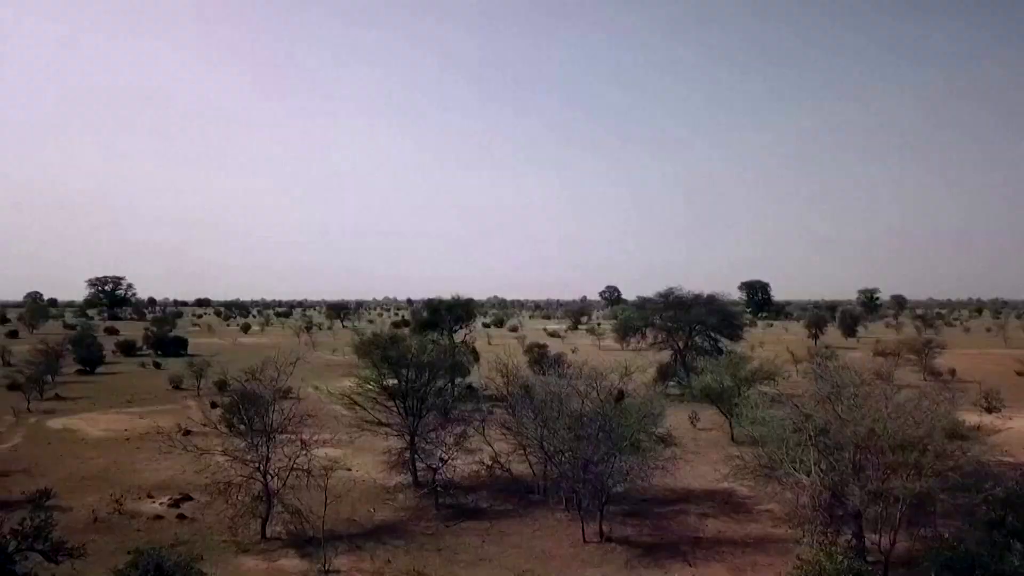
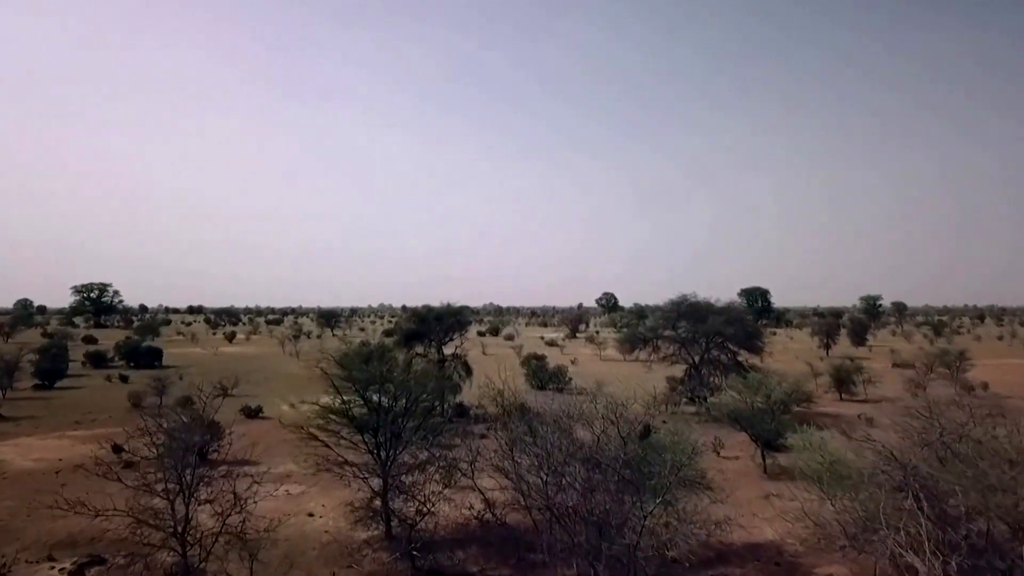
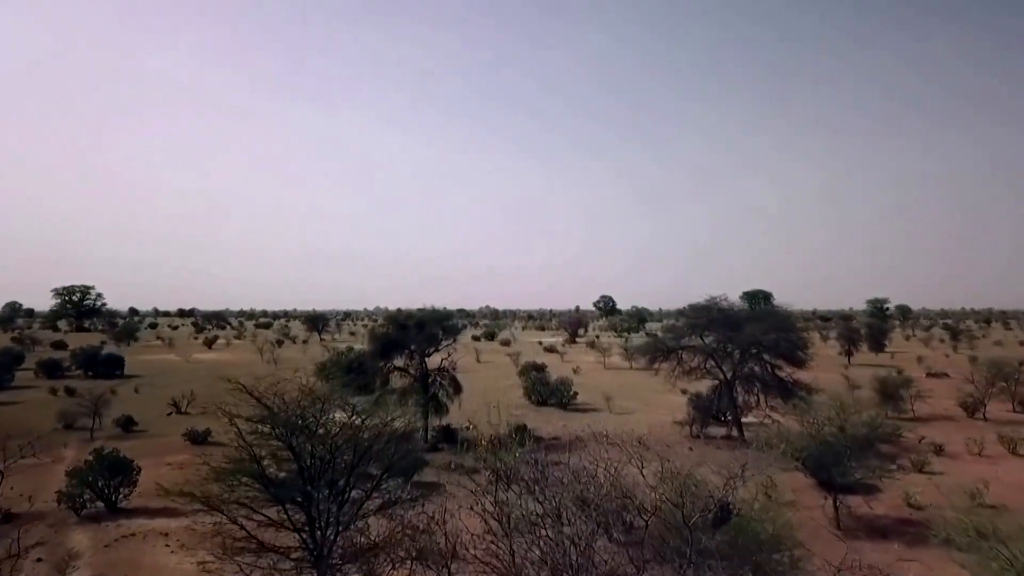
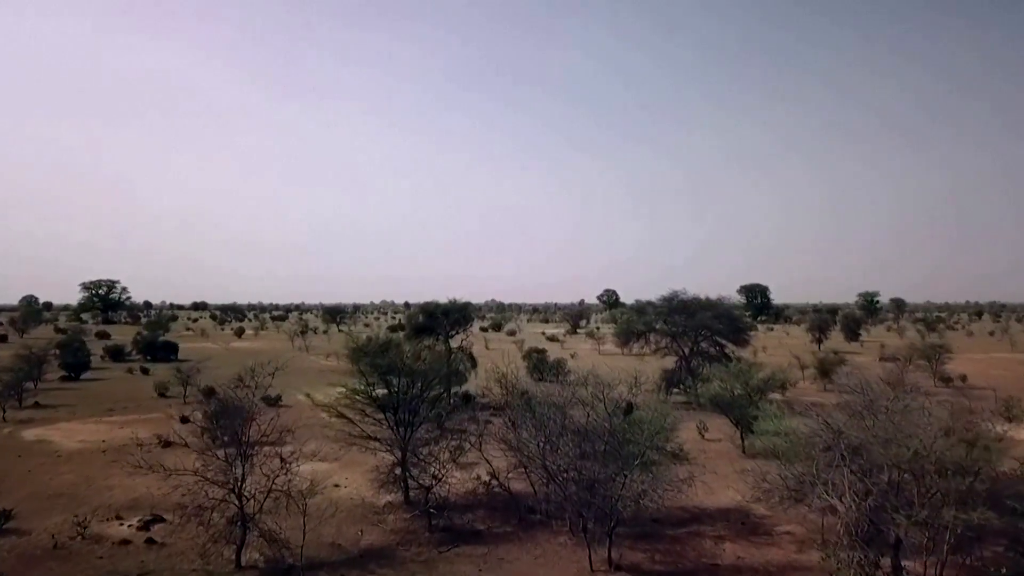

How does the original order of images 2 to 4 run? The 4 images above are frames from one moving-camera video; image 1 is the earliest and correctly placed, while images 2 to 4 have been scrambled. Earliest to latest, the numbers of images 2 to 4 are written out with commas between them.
4, 2, 3
